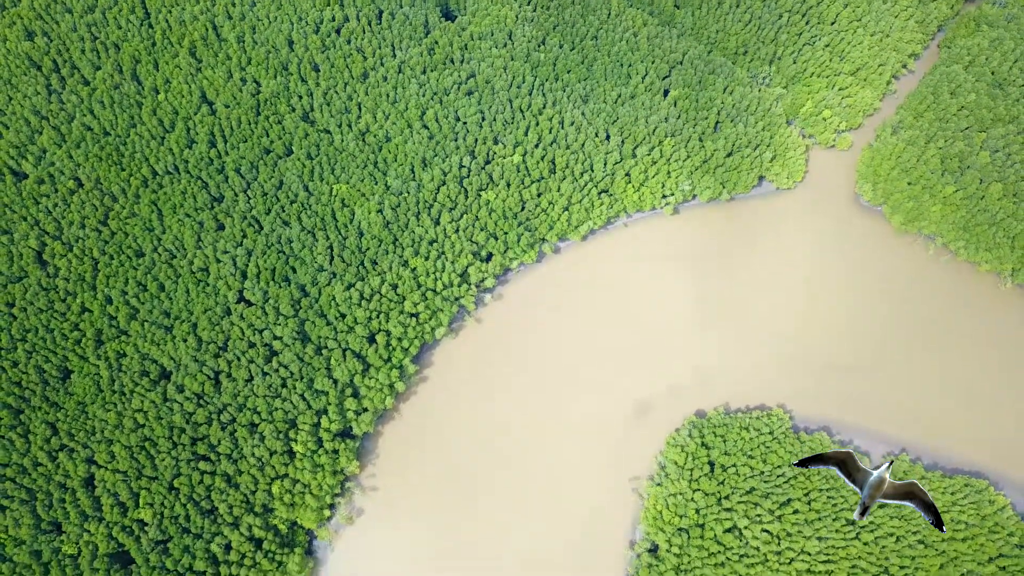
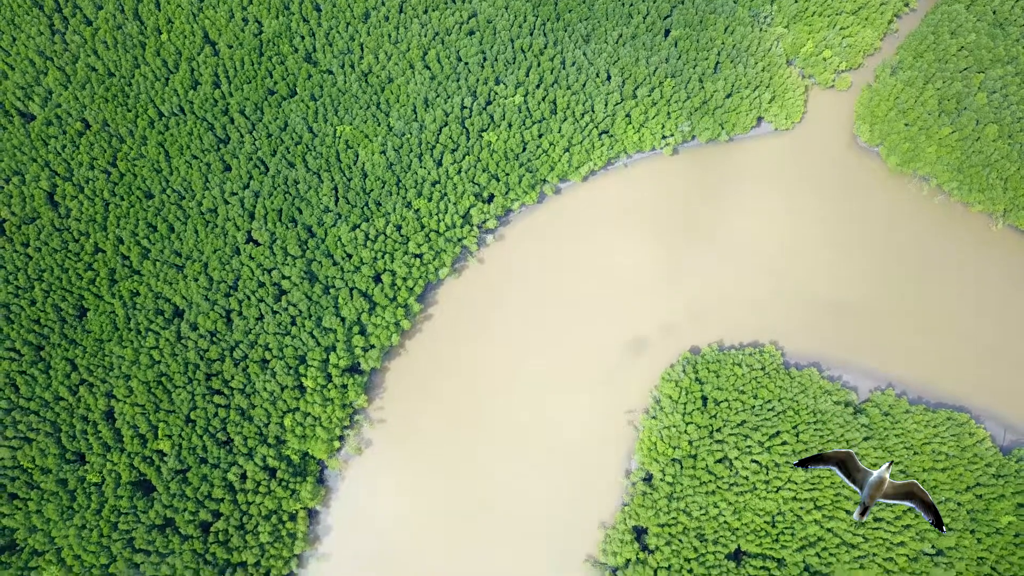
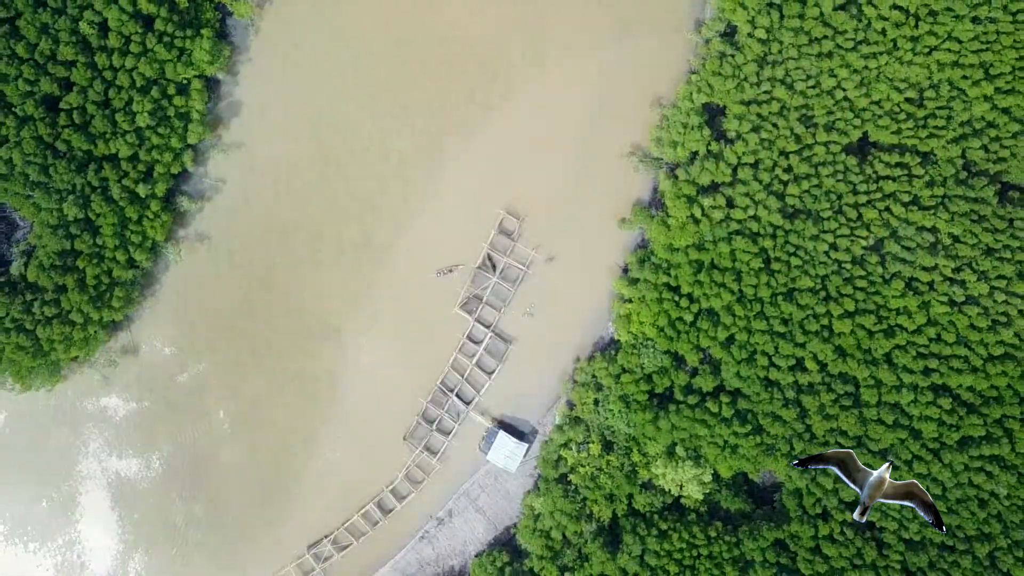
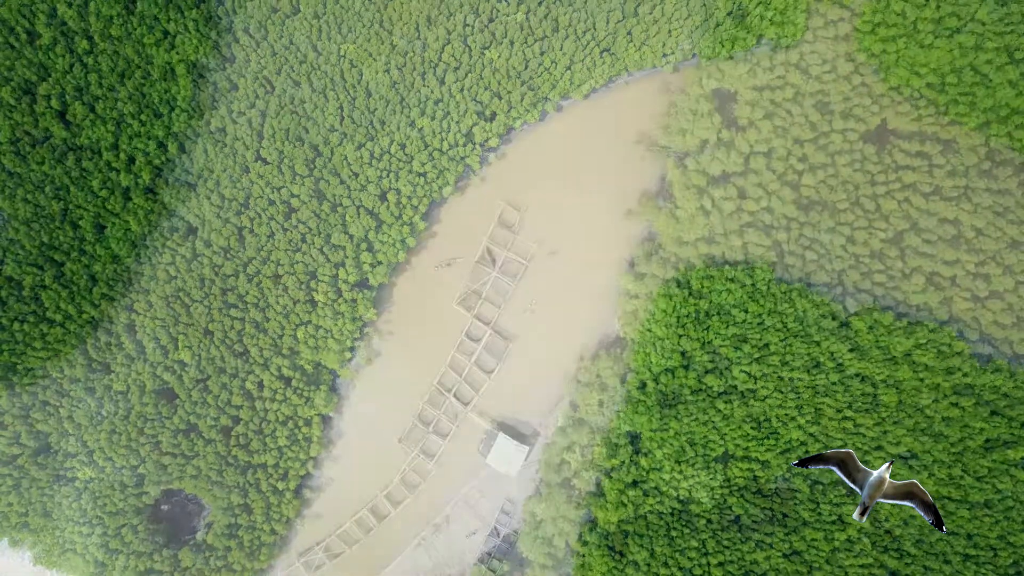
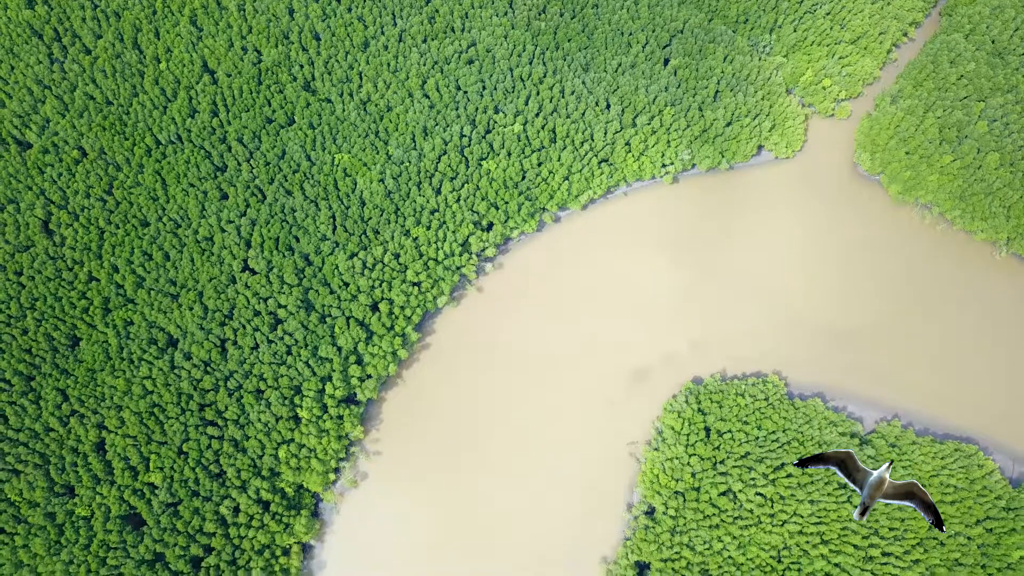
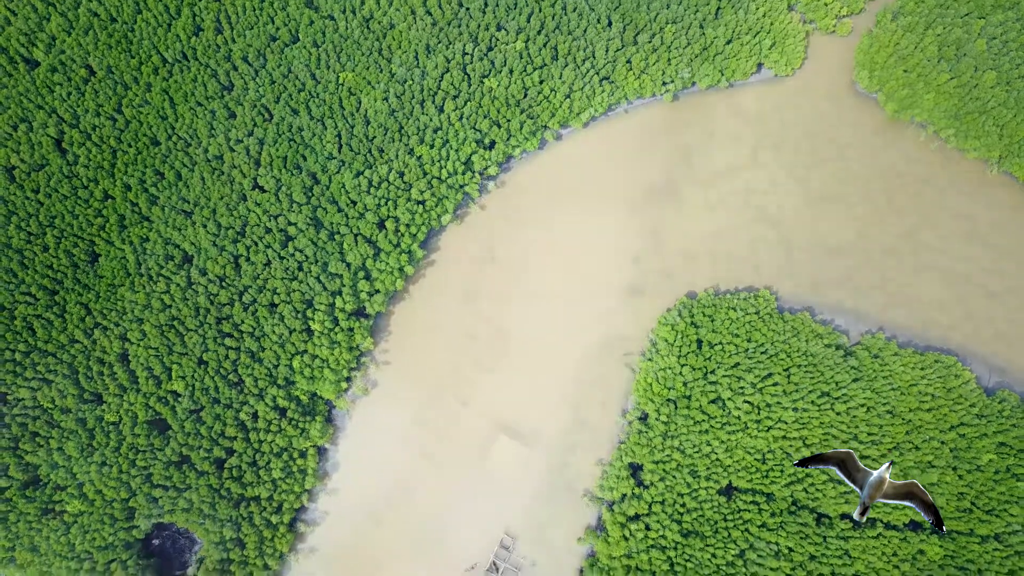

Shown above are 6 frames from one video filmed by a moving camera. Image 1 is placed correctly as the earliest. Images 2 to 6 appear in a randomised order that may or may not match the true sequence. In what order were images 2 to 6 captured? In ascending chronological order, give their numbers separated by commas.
5, 2, 6, 4, 3
